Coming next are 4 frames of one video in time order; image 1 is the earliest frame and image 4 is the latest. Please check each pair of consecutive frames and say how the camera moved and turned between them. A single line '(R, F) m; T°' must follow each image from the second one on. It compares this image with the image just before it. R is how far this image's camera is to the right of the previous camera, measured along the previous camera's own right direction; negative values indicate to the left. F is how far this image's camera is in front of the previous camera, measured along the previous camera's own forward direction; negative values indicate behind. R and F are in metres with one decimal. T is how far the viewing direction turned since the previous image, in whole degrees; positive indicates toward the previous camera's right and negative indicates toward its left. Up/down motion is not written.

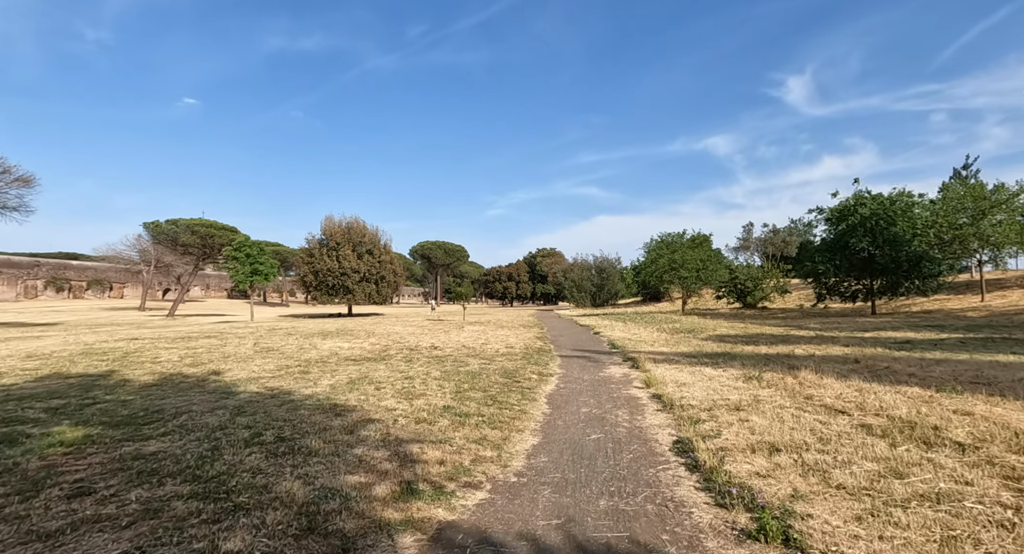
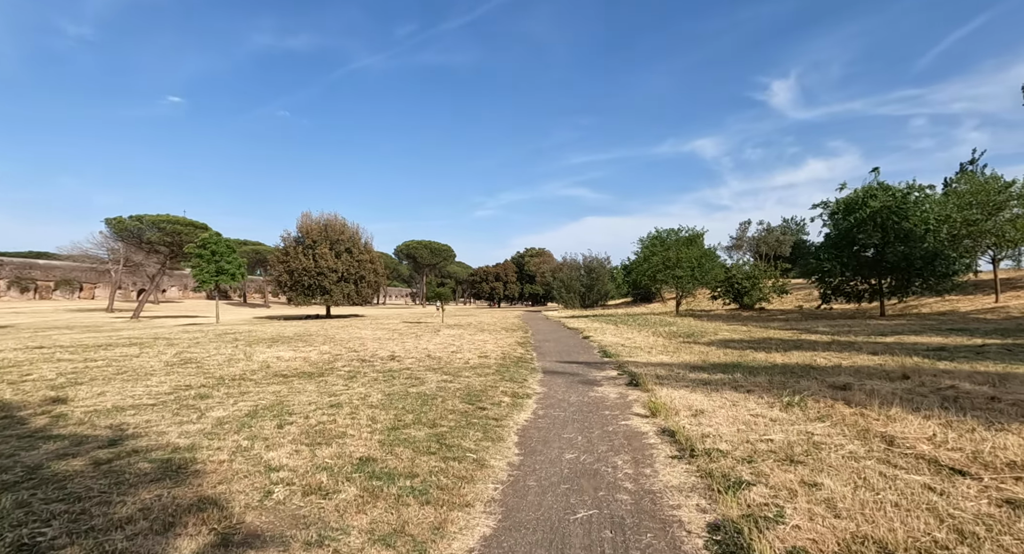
(+0.3, +2.2) m; +1°
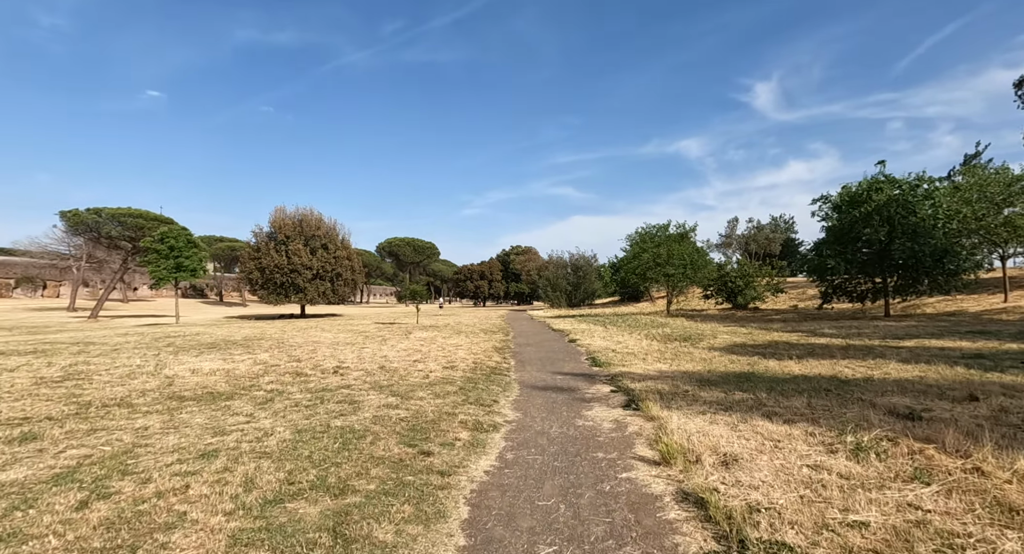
(+0.3, +2.0) m; +1°
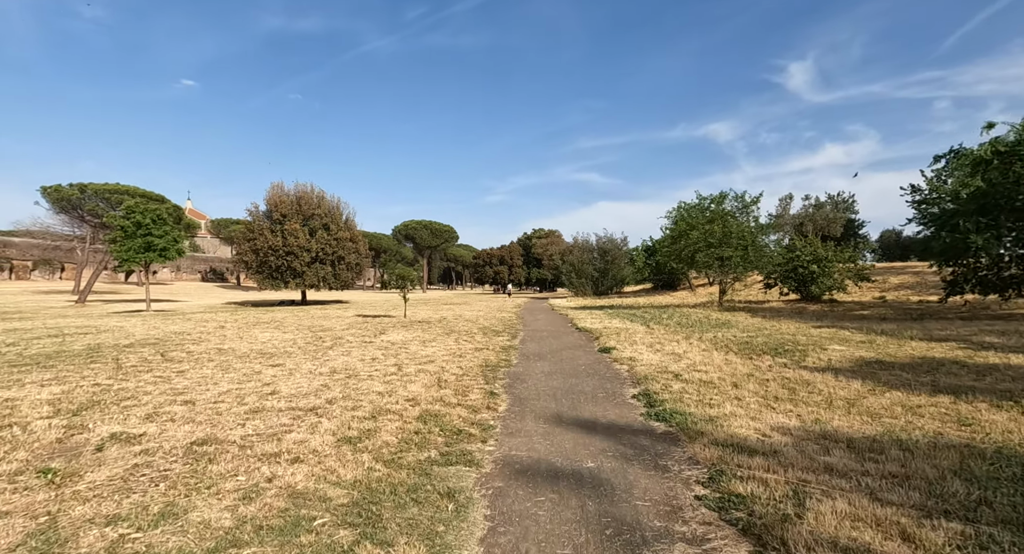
(+0.4, +5.8) m; -3°
